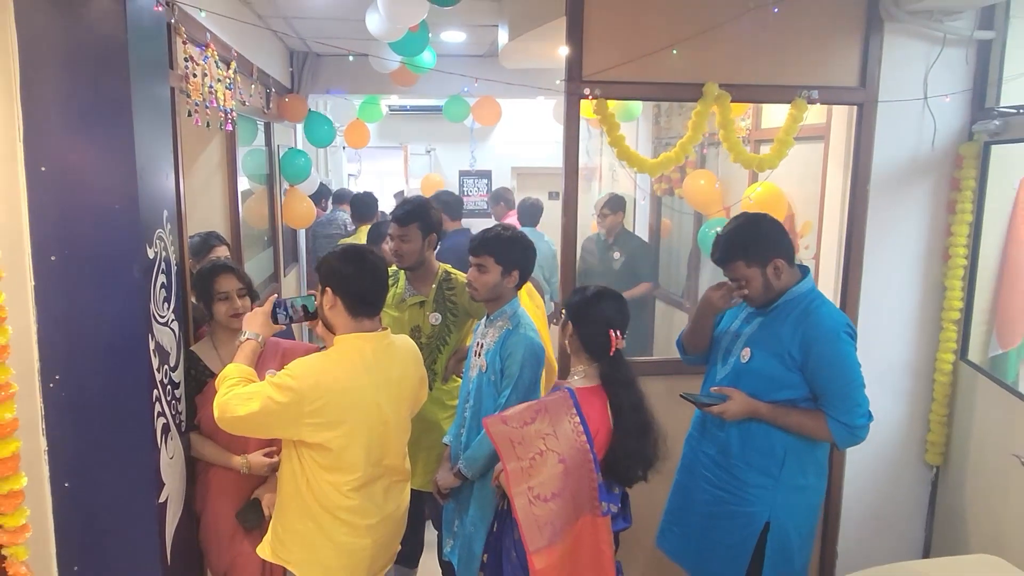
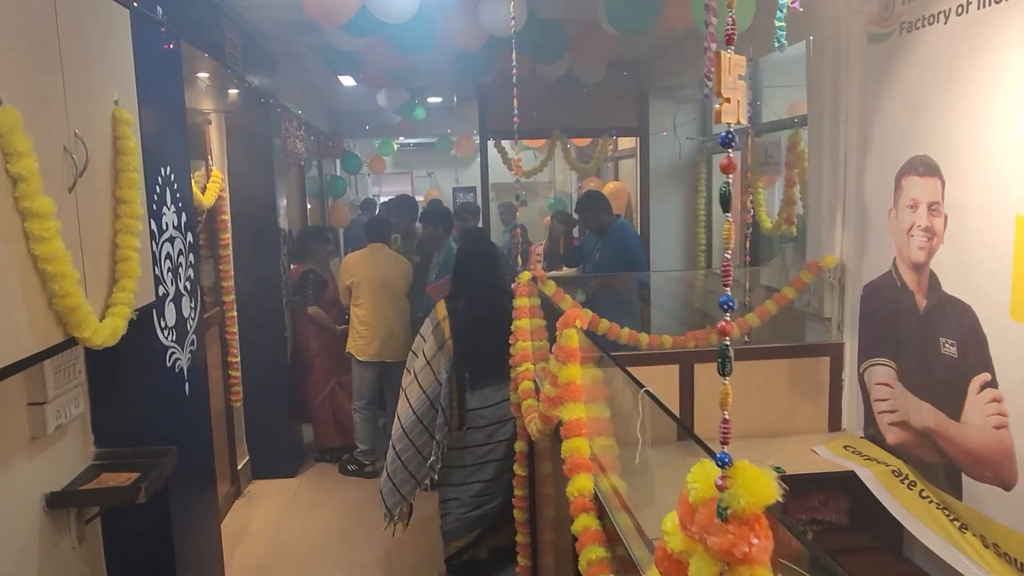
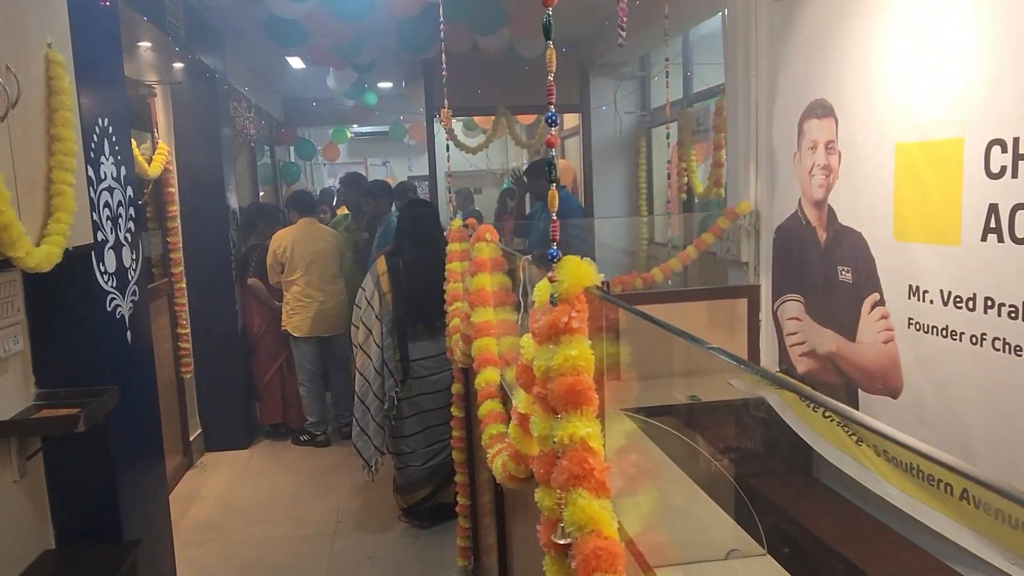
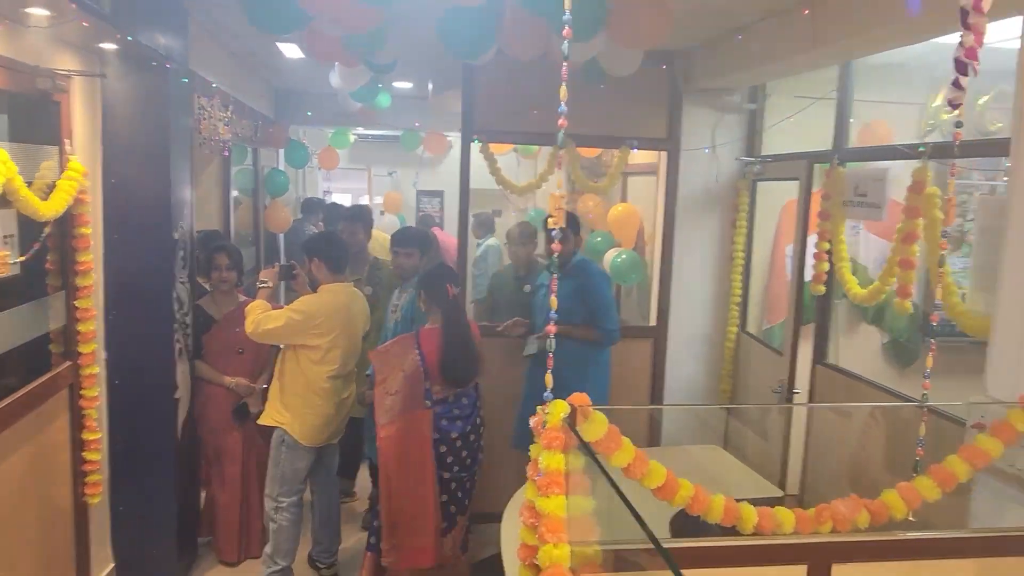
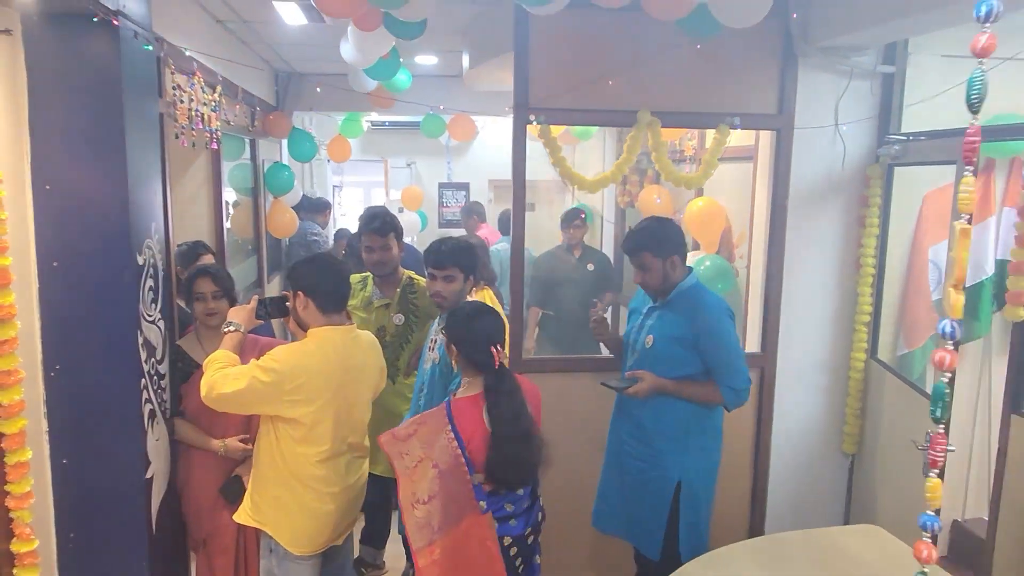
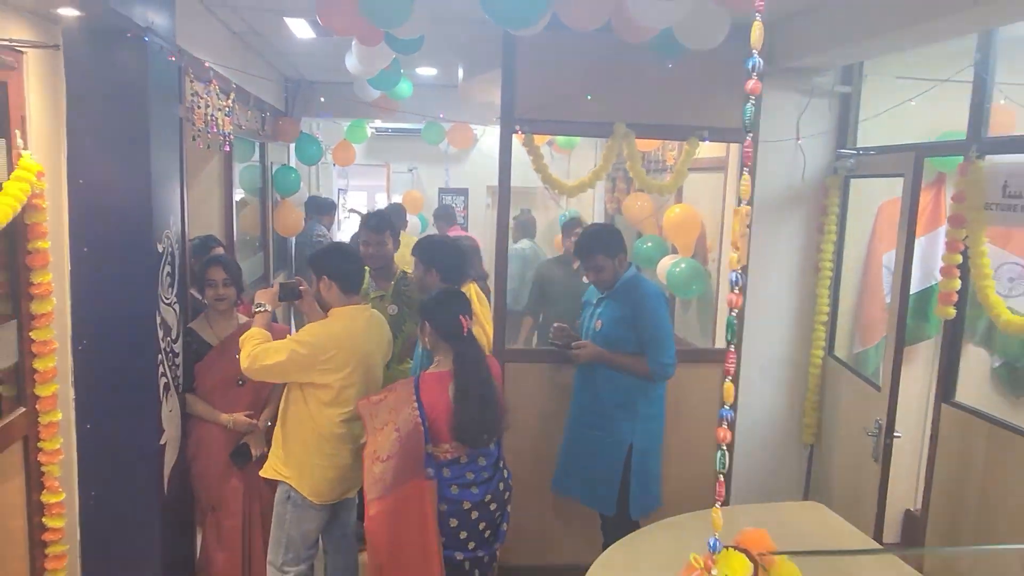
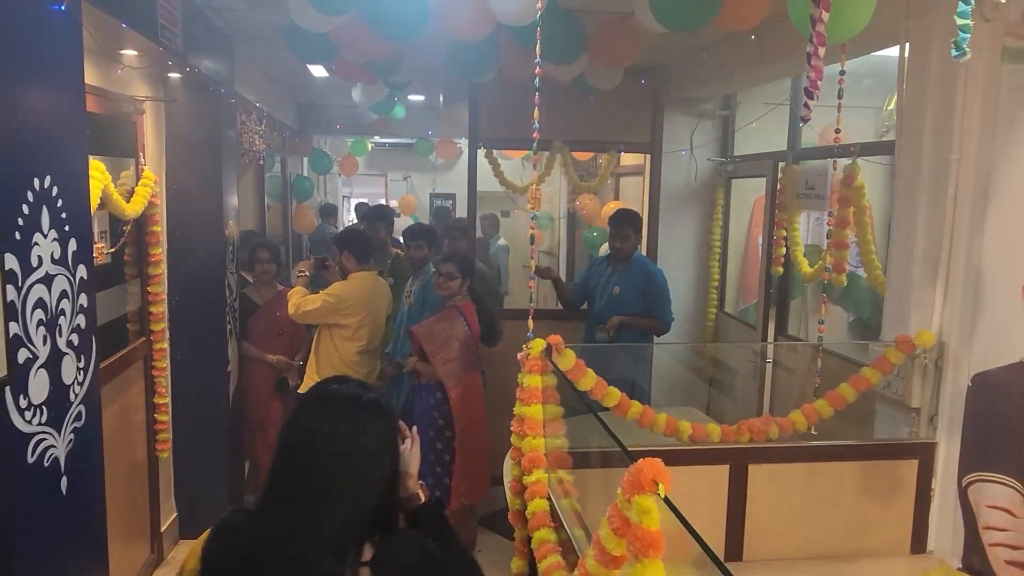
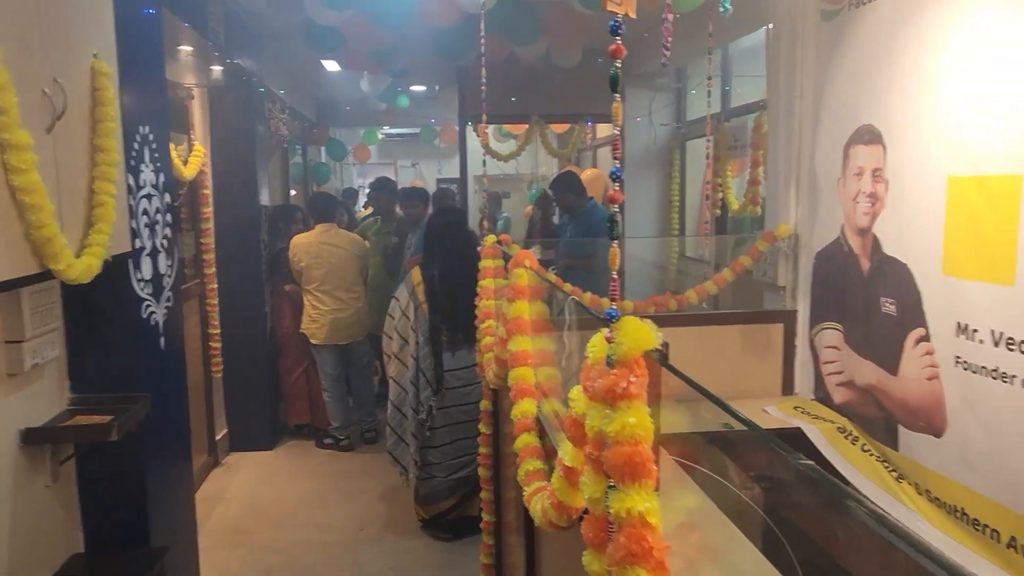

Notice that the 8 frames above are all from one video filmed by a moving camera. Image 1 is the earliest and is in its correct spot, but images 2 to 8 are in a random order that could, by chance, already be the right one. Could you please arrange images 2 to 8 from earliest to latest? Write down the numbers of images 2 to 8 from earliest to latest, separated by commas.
5, 6, 4, 7, 2, 8, 3
